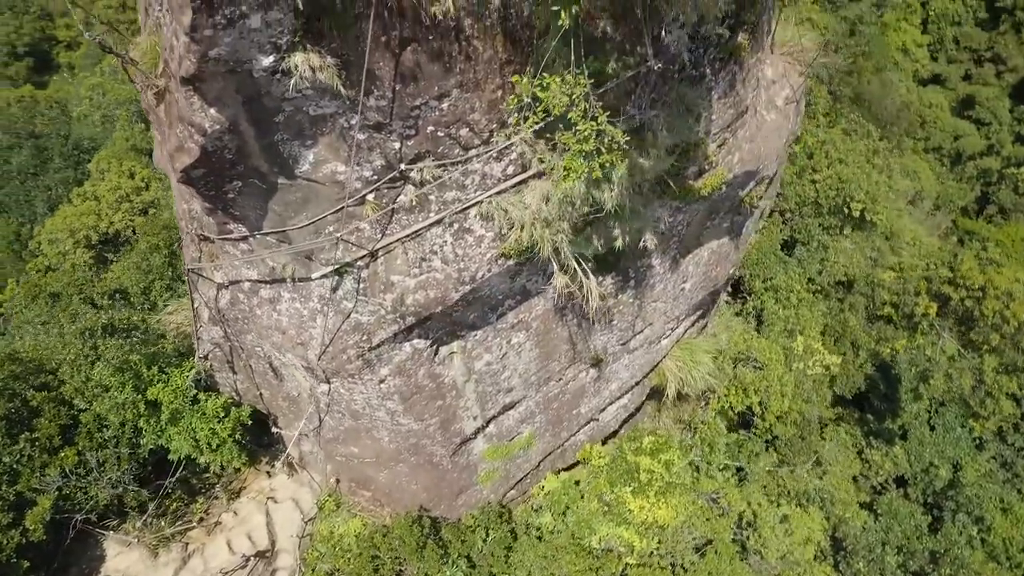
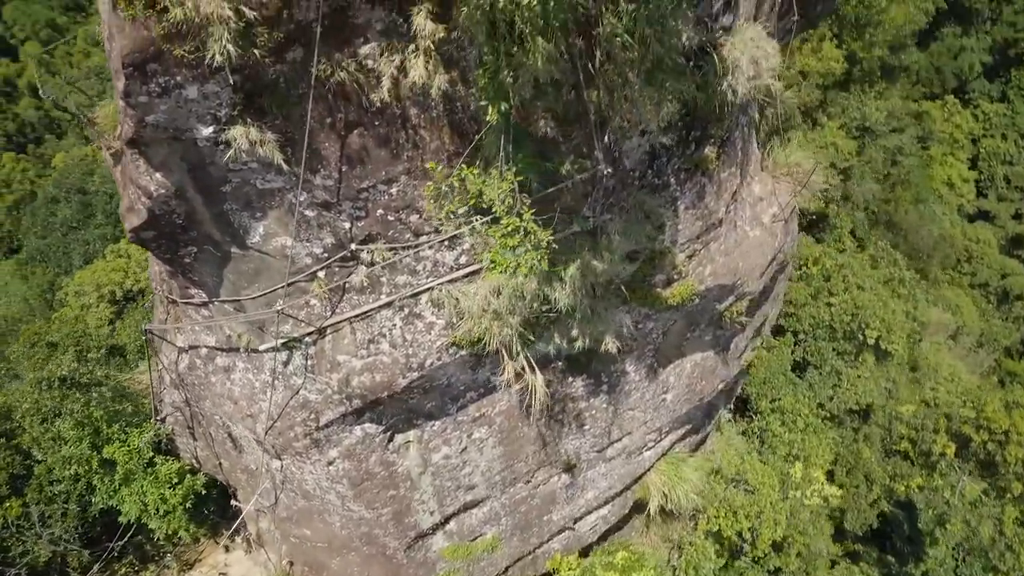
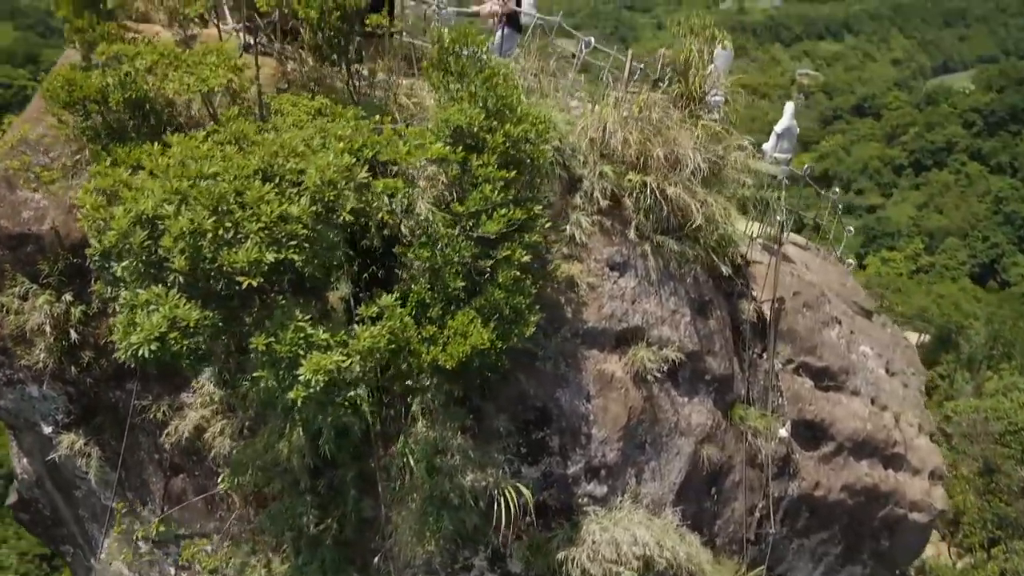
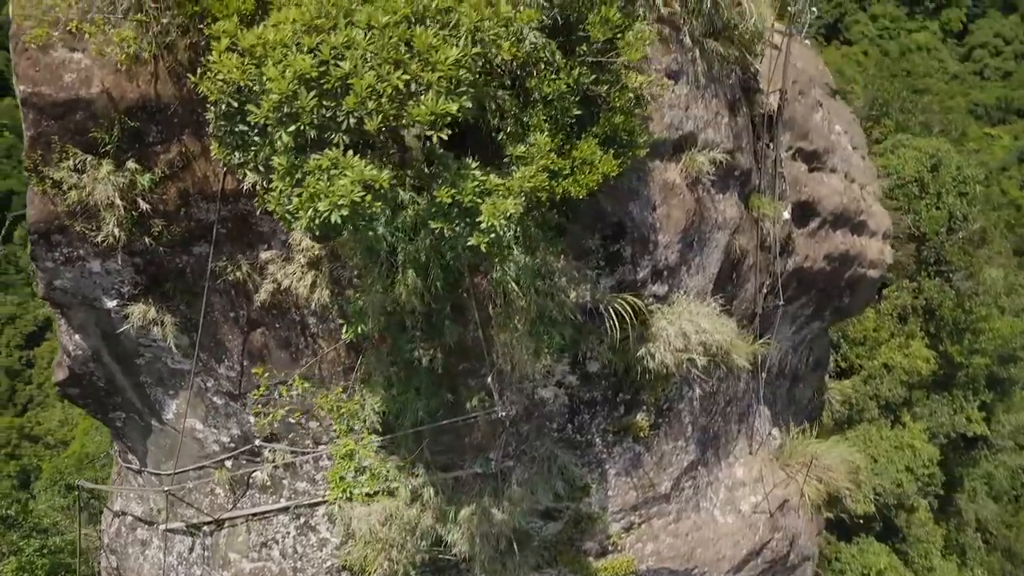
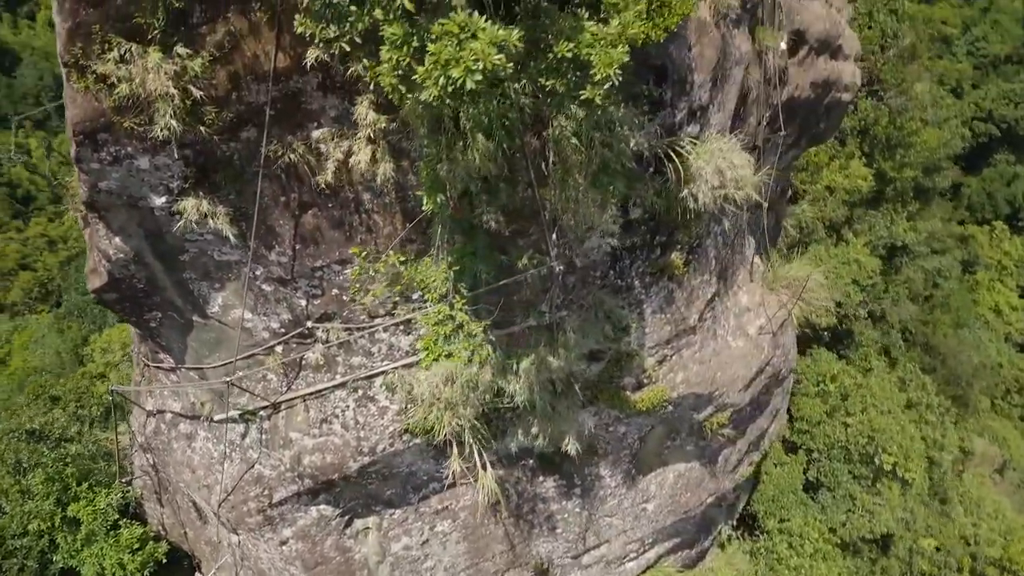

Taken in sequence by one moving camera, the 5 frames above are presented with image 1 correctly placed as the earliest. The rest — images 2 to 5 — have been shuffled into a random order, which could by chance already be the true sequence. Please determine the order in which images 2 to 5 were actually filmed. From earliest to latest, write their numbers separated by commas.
2, 5, 4, 3
